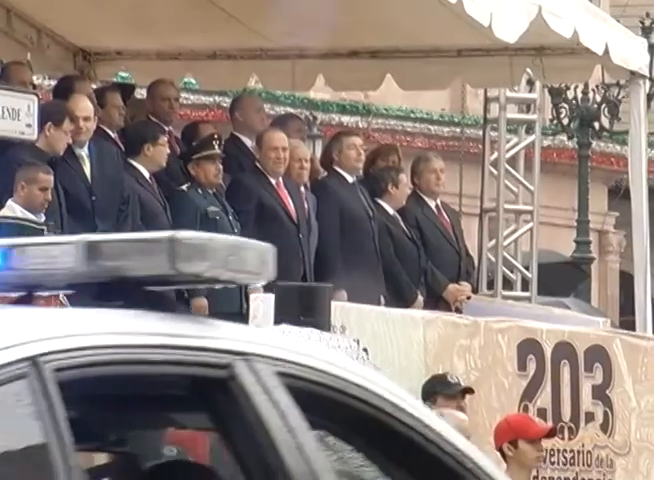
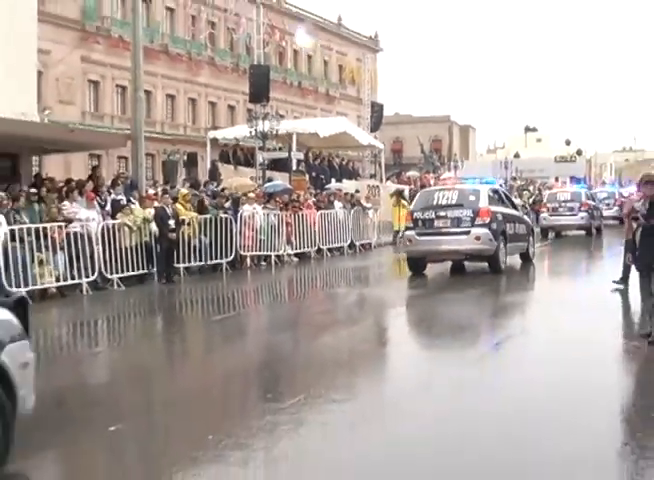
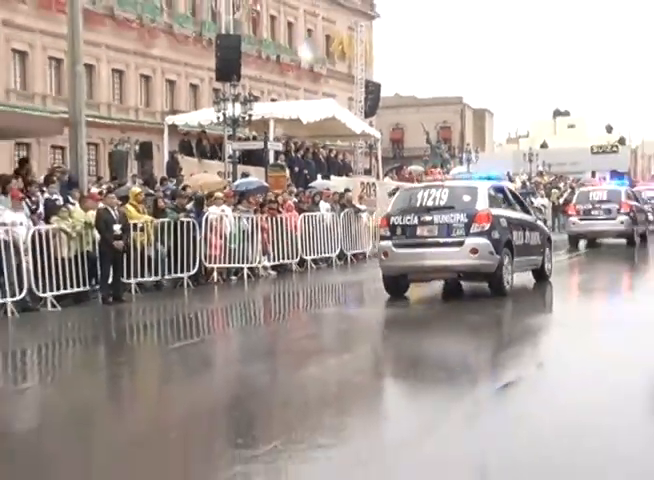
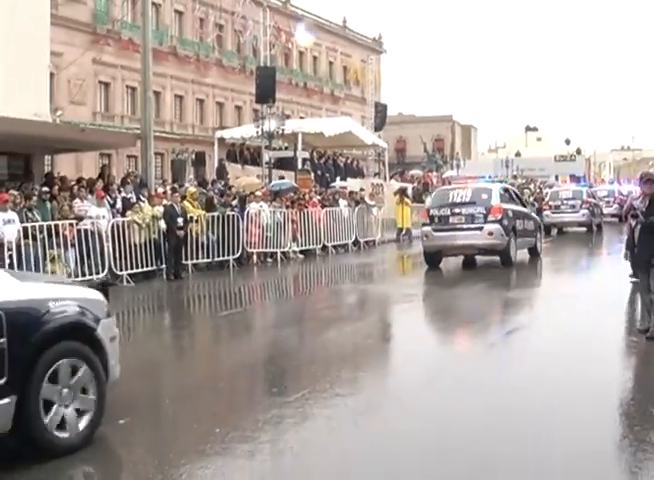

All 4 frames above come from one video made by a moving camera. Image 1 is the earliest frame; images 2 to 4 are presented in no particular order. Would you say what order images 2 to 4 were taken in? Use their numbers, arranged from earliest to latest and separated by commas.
3, 2, 4
